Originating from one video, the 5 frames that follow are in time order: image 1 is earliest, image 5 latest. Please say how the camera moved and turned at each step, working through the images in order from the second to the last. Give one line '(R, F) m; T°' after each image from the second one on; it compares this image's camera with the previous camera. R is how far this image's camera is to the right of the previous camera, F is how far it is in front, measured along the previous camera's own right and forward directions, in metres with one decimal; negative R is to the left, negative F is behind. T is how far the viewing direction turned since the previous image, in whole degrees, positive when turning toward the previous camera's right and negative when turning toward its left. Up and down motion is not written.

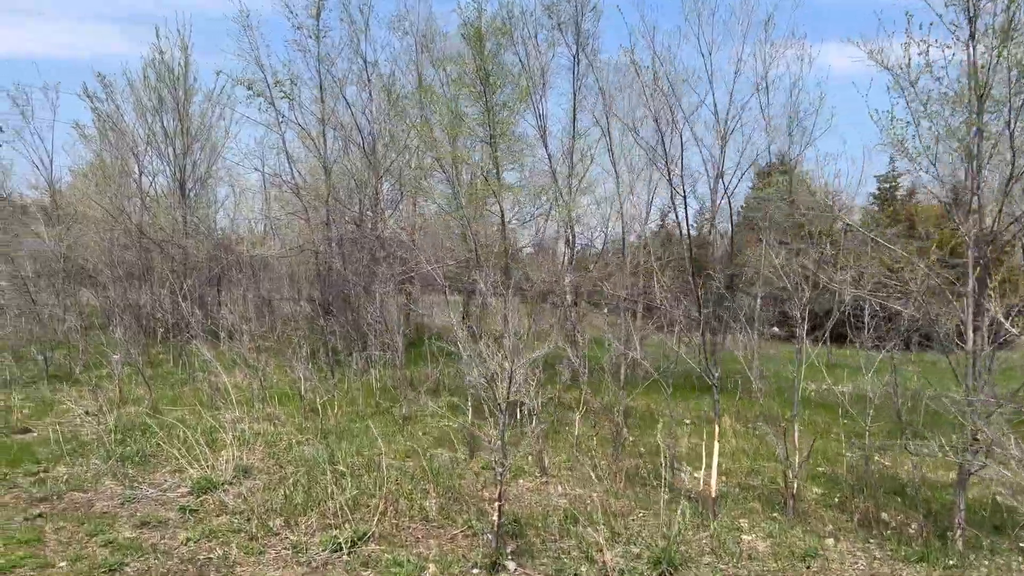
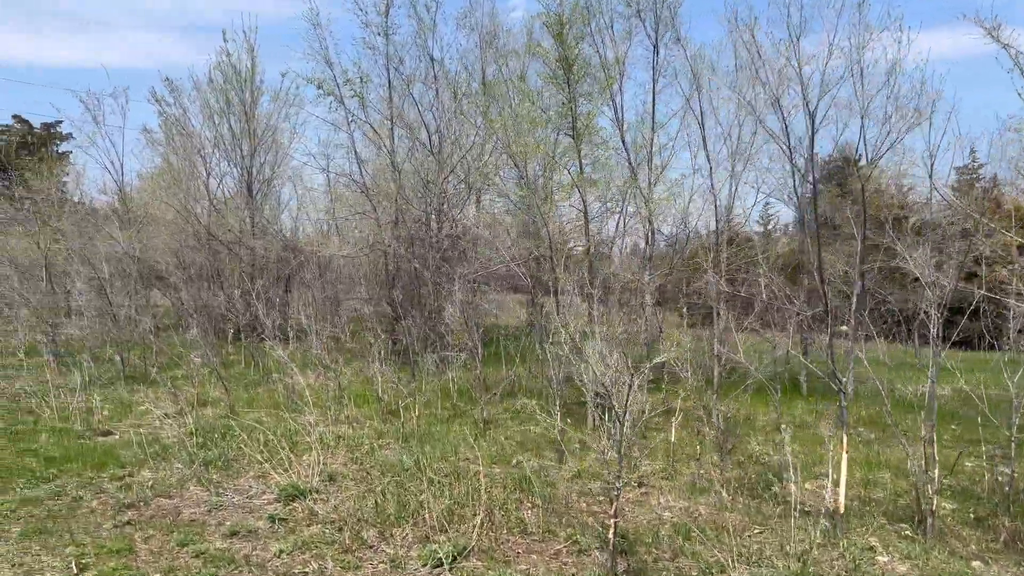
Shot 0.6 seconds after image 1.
(-0.3, +0.3) m; -4°
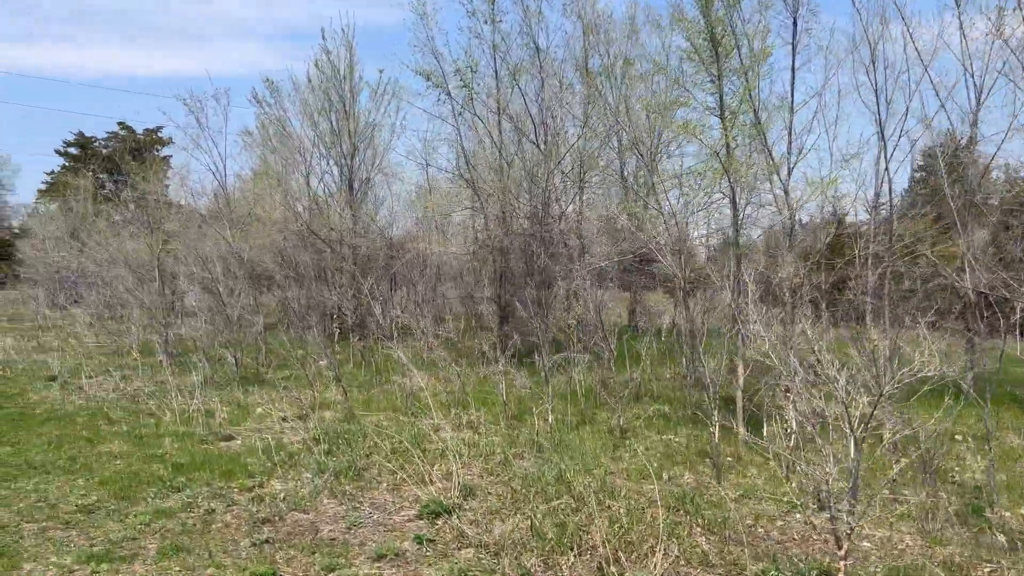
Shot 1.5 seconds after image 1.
(-0.4, +0.5) m; -6°
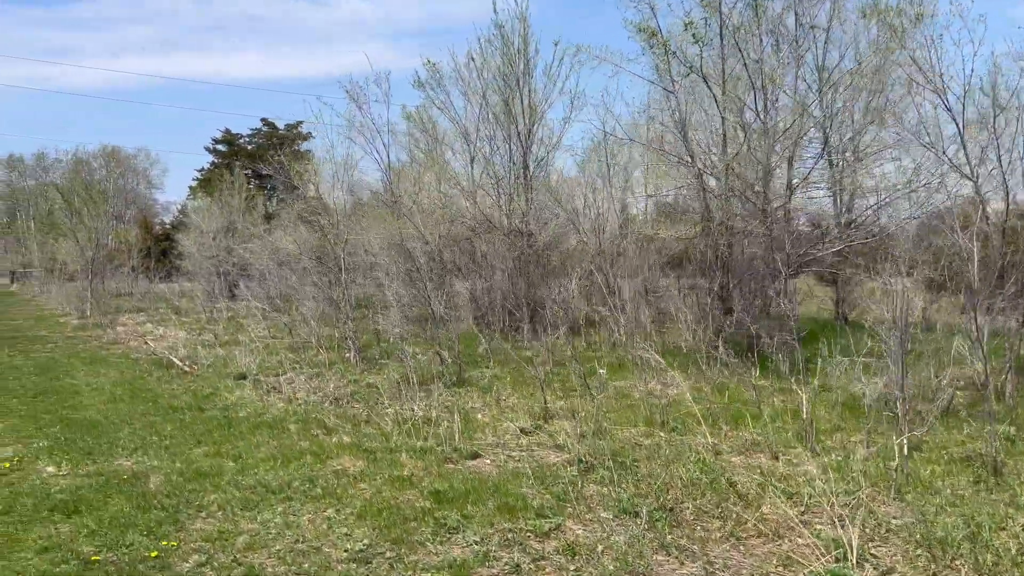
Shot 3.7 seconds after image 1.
(-1.3, +1.1) m; -8°
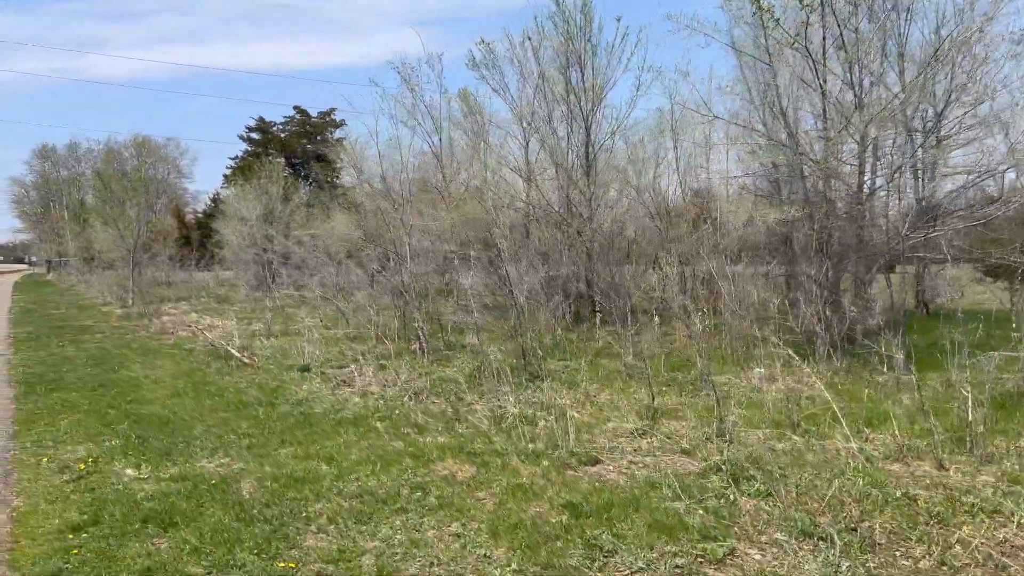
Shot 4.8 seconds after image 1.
(-0.7, +0.6) m; -2°
